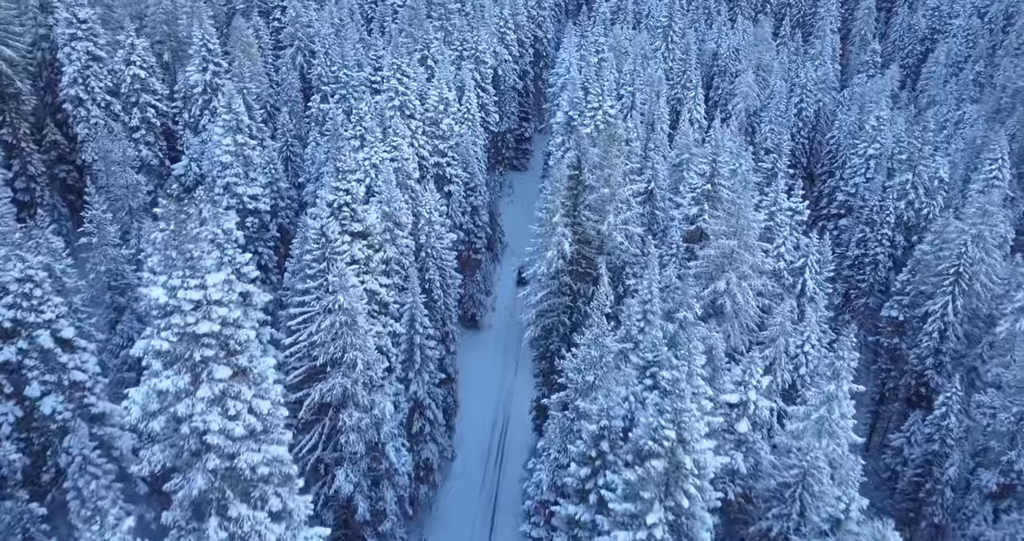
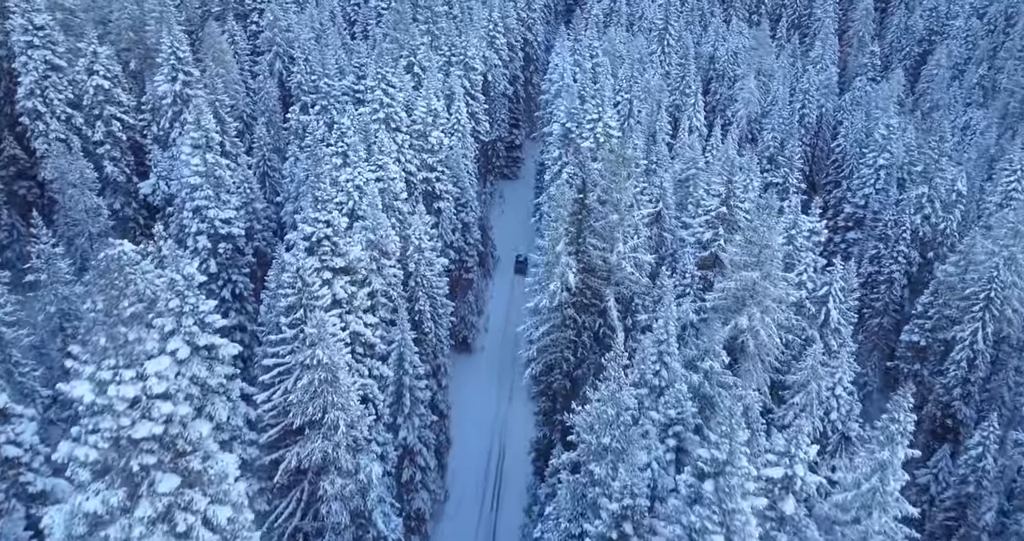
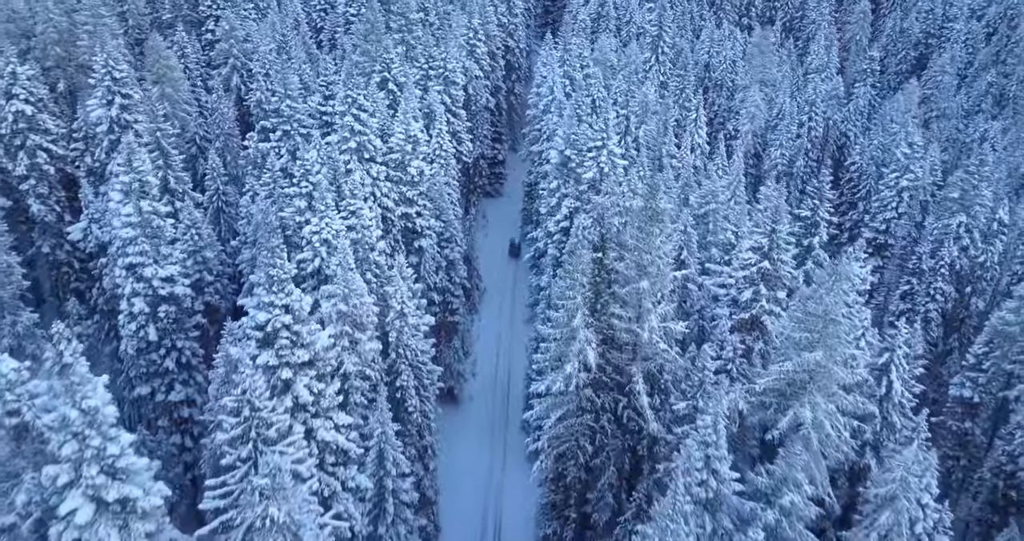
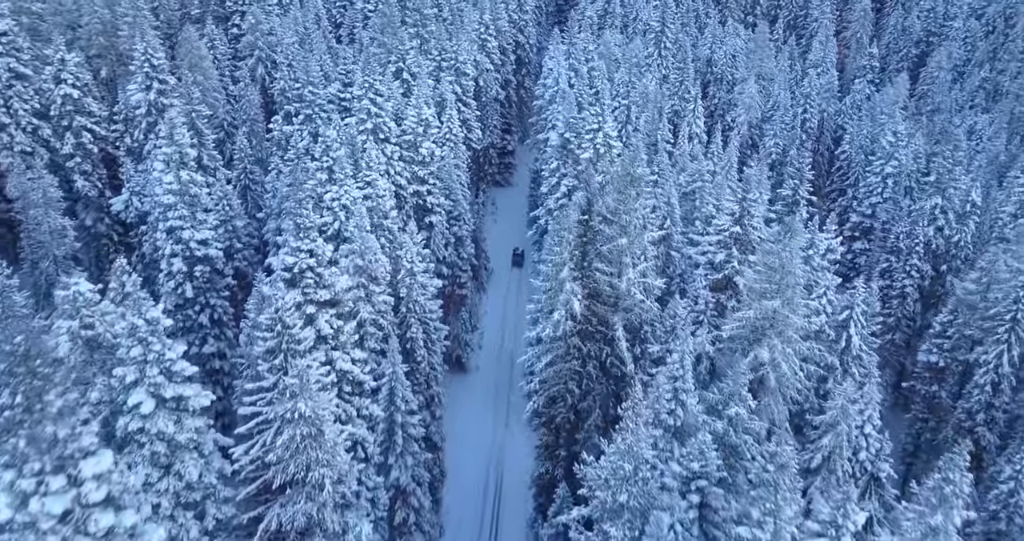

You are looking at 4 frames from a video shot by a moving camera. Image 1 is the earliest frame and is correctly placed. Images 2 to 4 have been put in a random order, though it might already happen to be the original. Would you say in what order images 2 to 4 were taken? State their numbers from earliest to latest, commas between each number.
2, 4, 3
